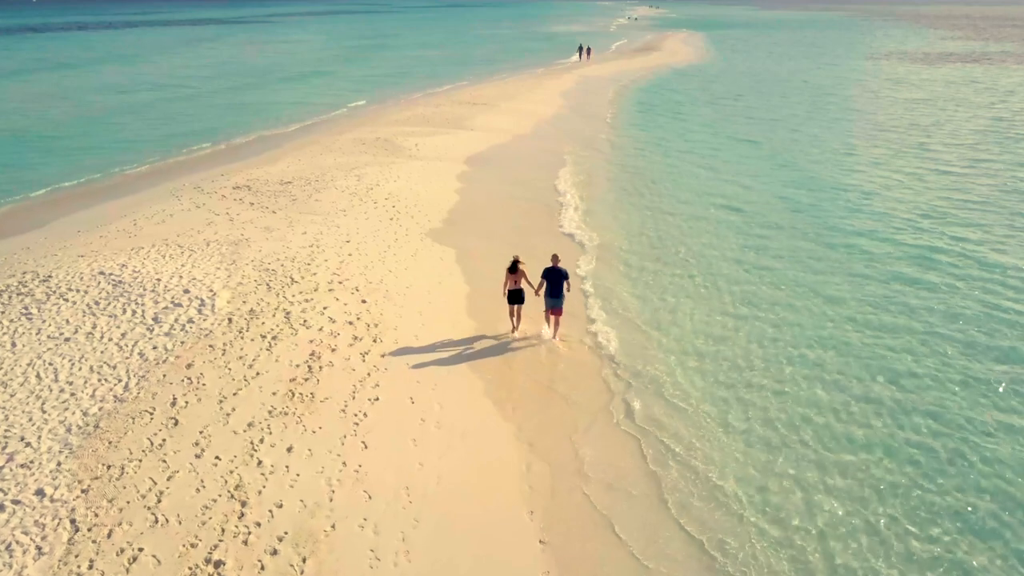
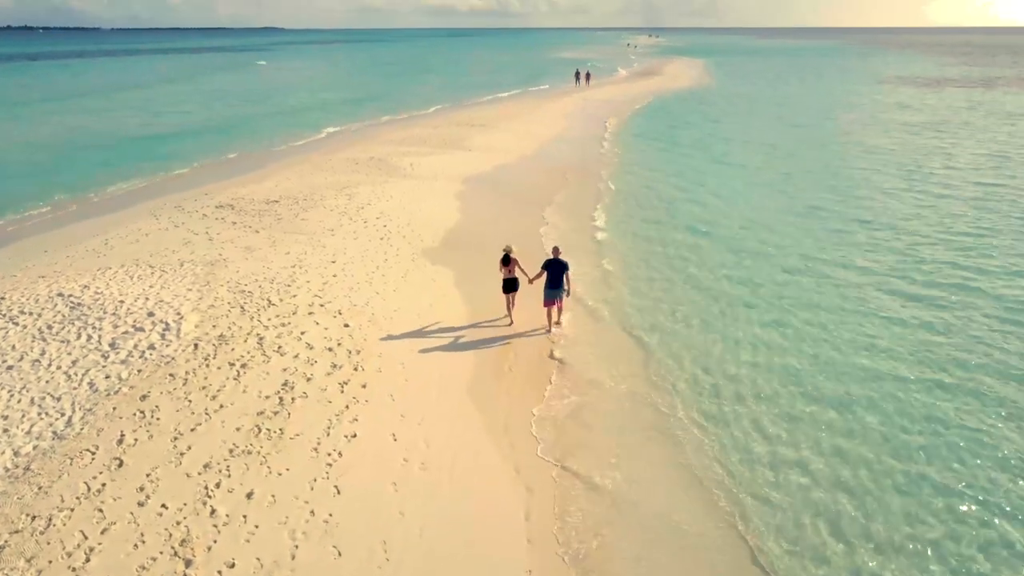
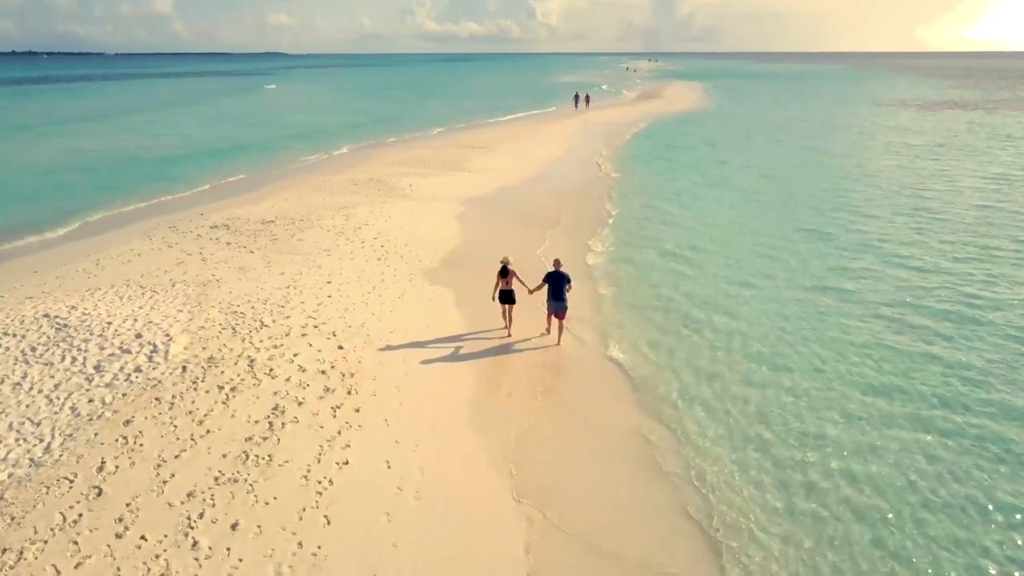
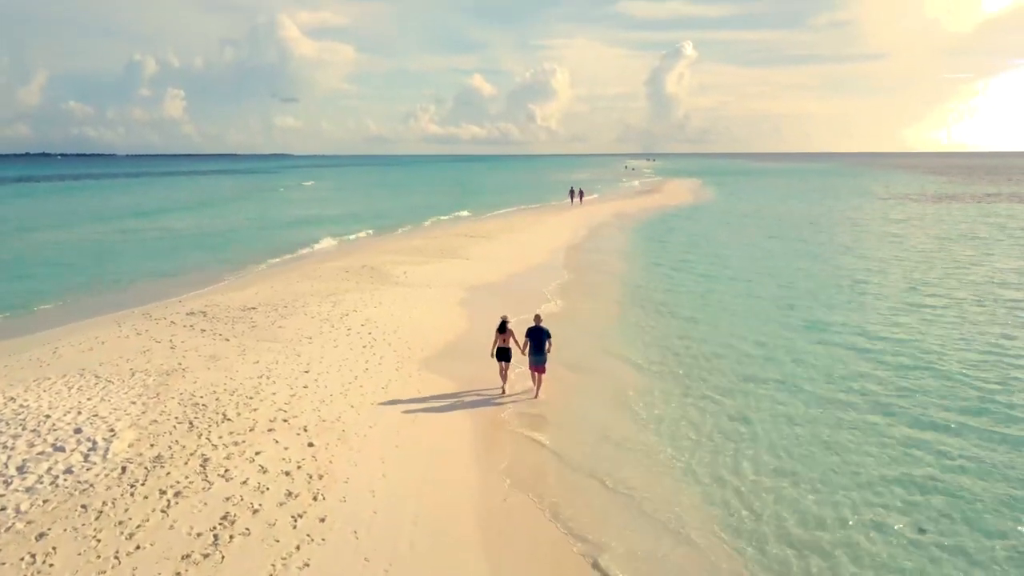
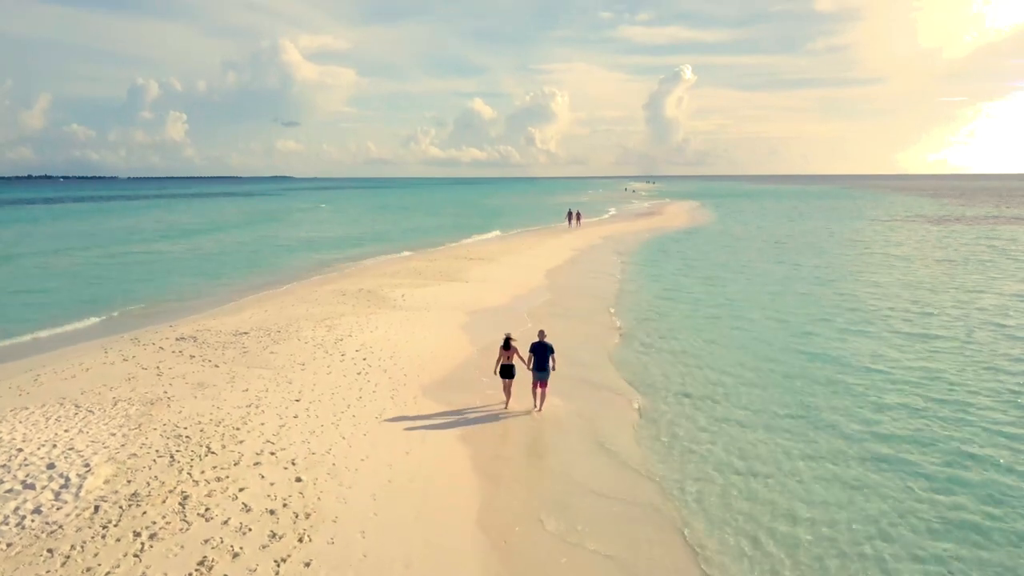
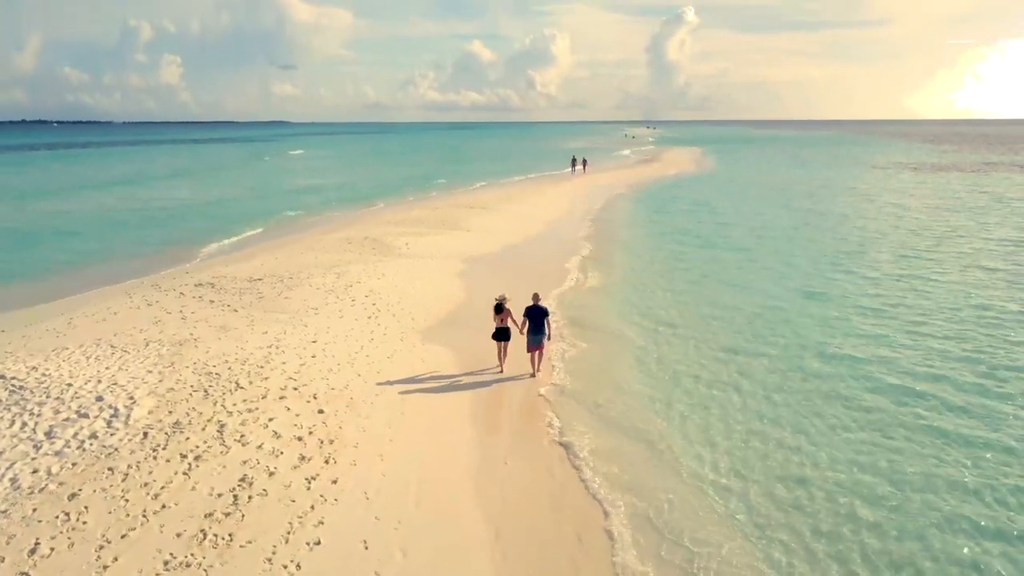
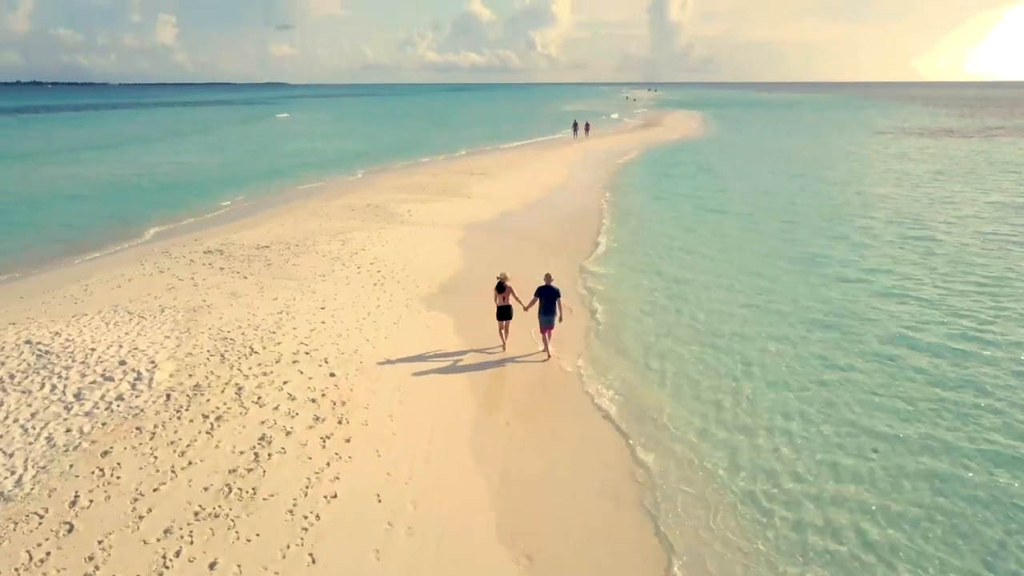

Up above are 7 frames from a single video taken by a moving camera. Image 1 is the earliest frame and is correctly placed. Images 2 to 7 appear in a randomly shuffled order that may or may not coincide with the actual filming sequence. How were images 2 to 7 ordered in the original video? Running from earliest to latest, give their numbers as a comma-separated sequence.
2, 3, 7, 6, 4, 5
